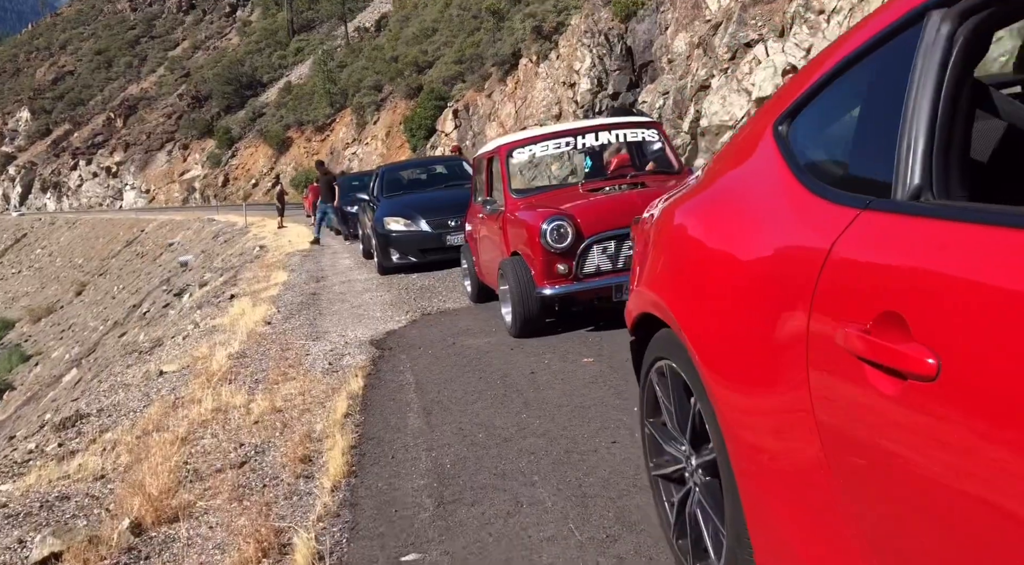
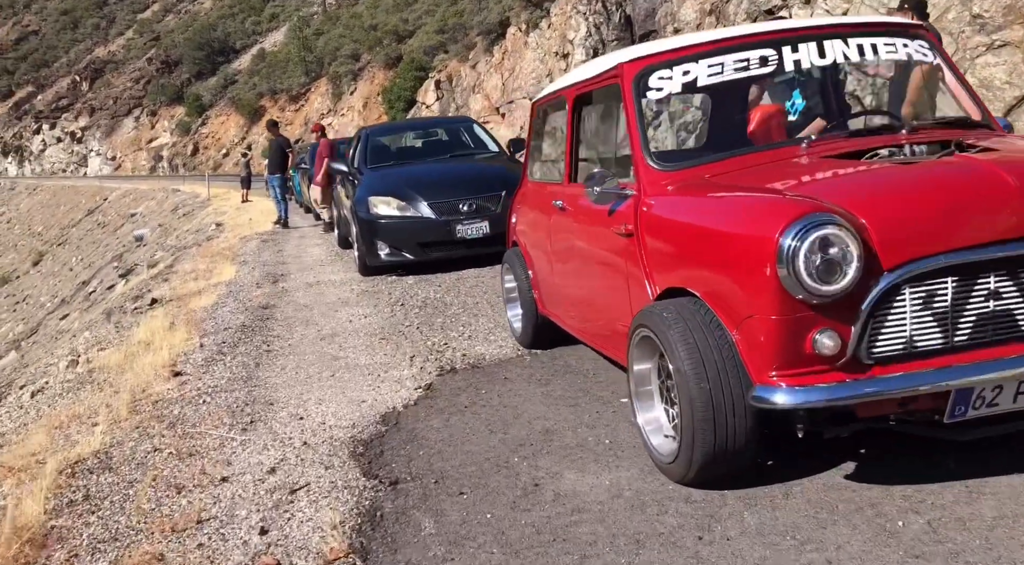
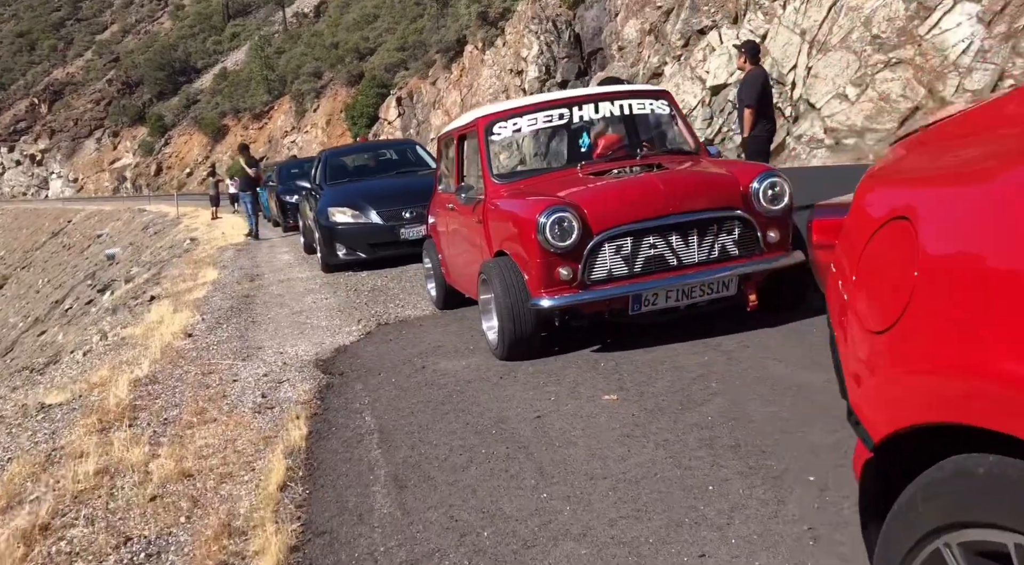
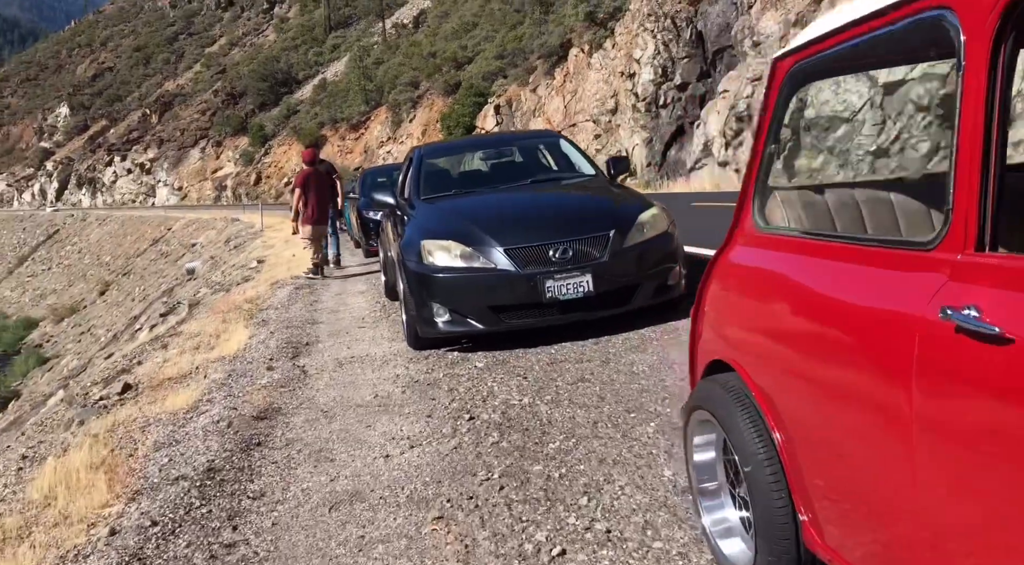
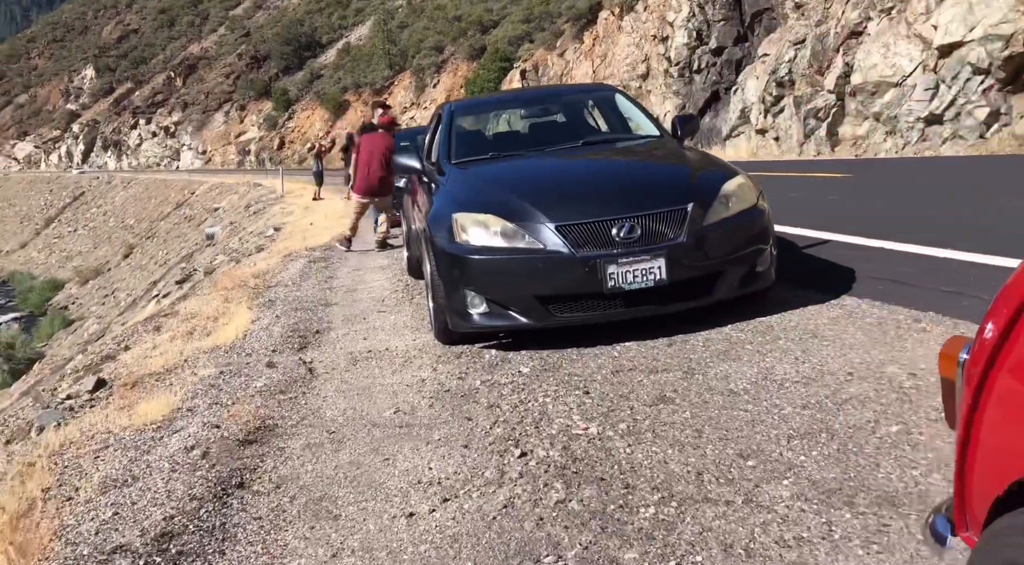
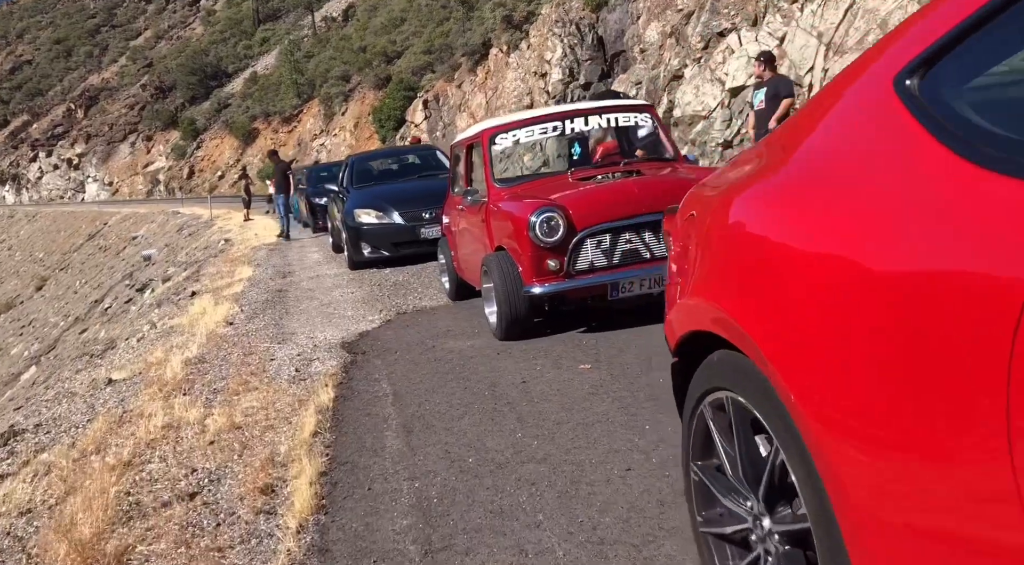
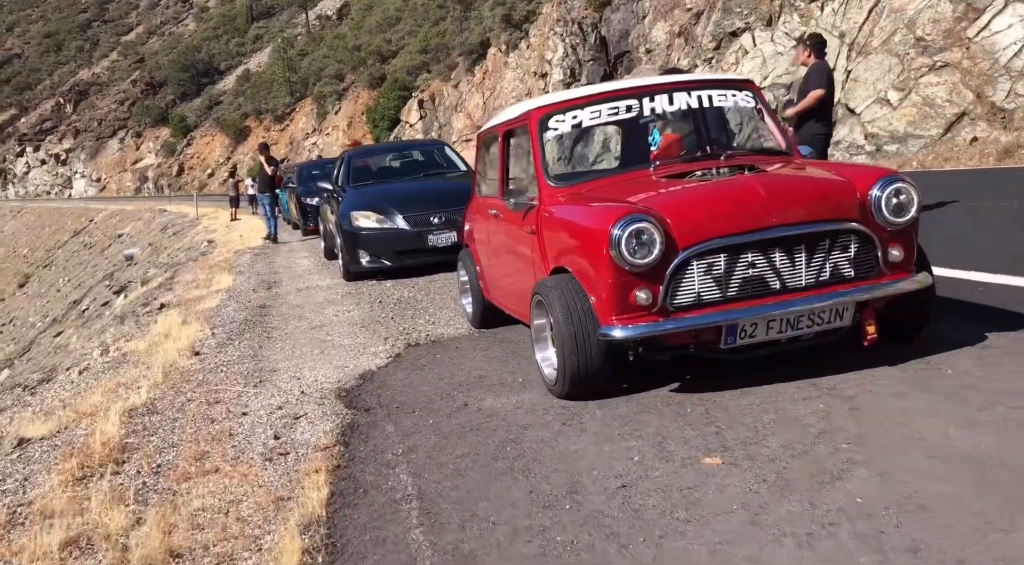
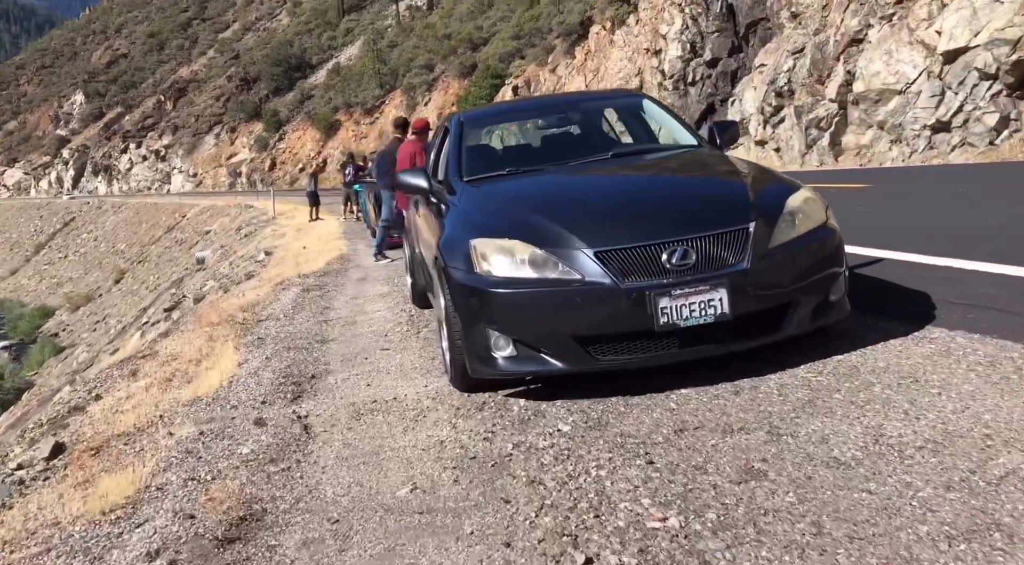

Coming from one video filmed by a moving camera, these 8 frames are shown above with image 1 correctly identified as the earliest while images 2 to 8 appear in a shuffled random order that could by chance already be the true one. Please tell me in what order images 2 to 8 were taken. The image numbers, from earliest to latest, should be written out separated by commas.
6, 3, 7, 2, 4, 5, 8
